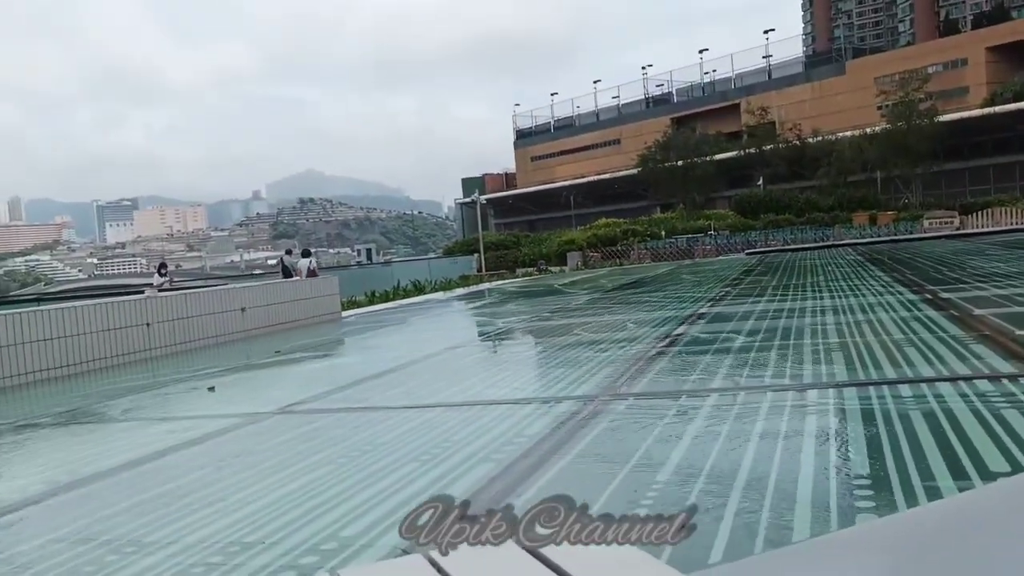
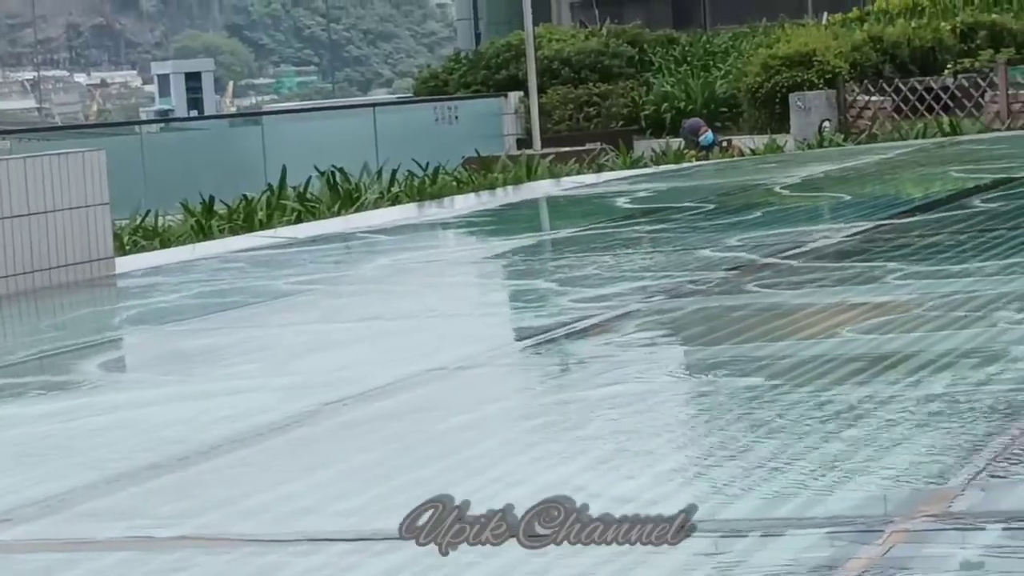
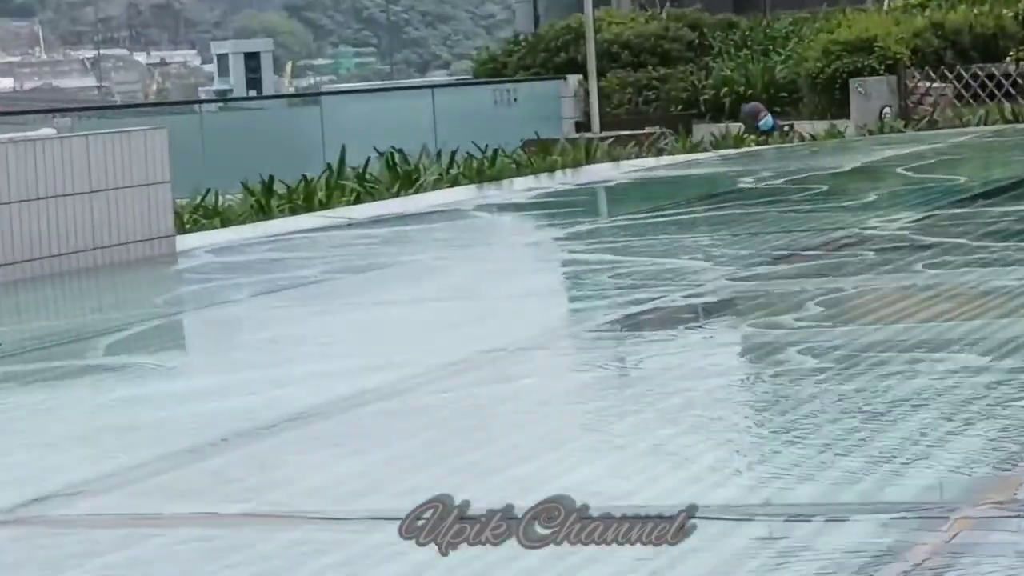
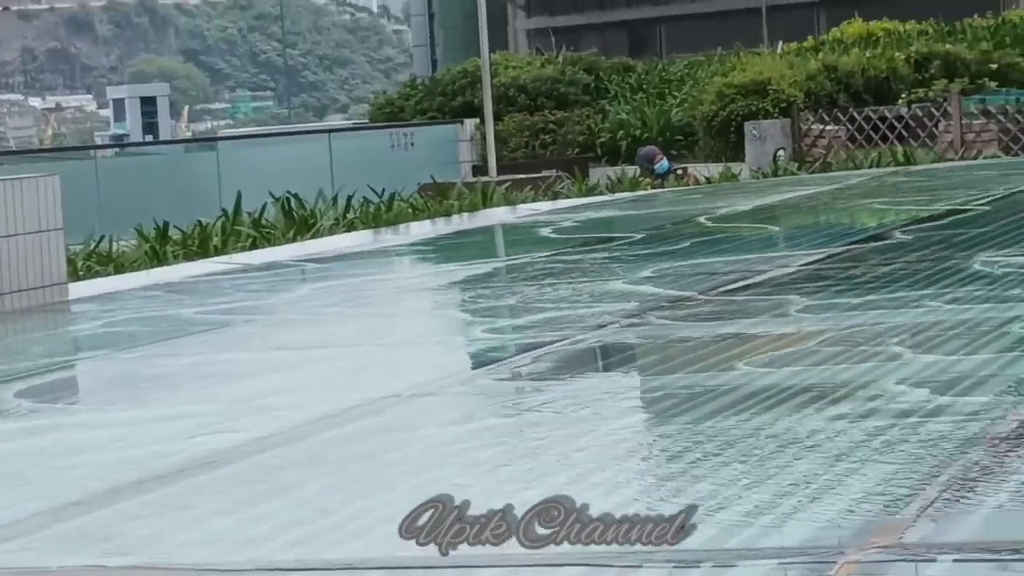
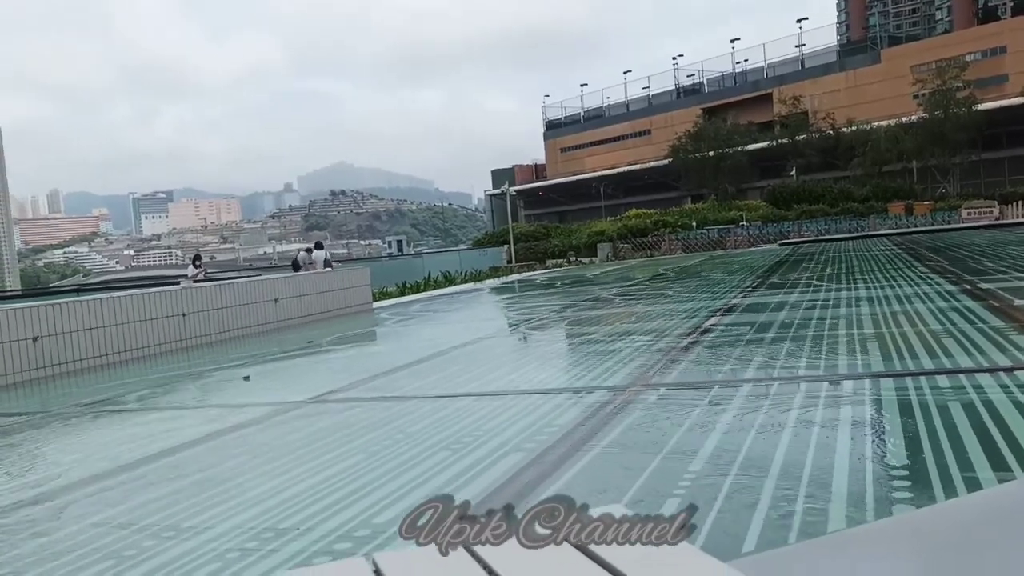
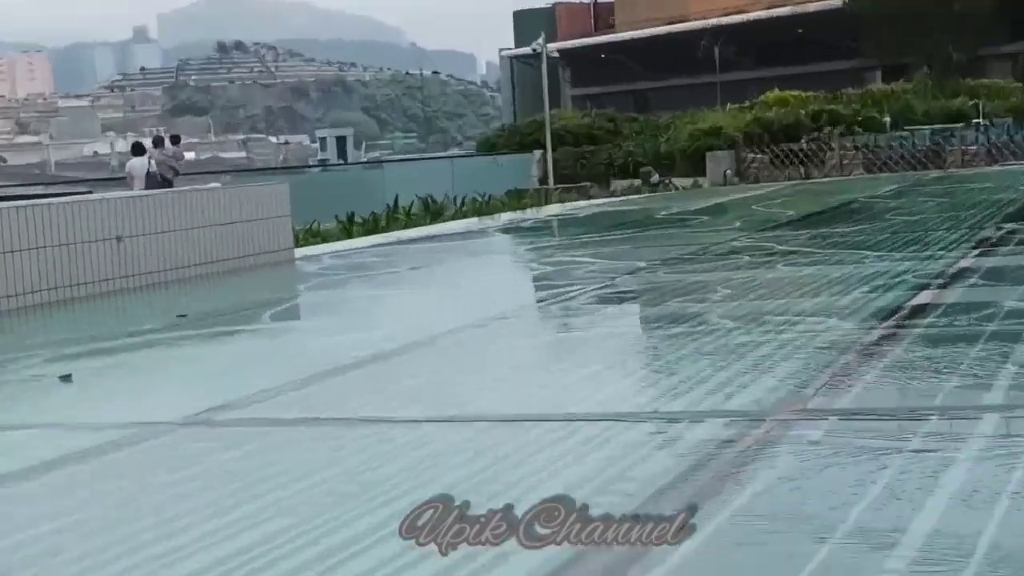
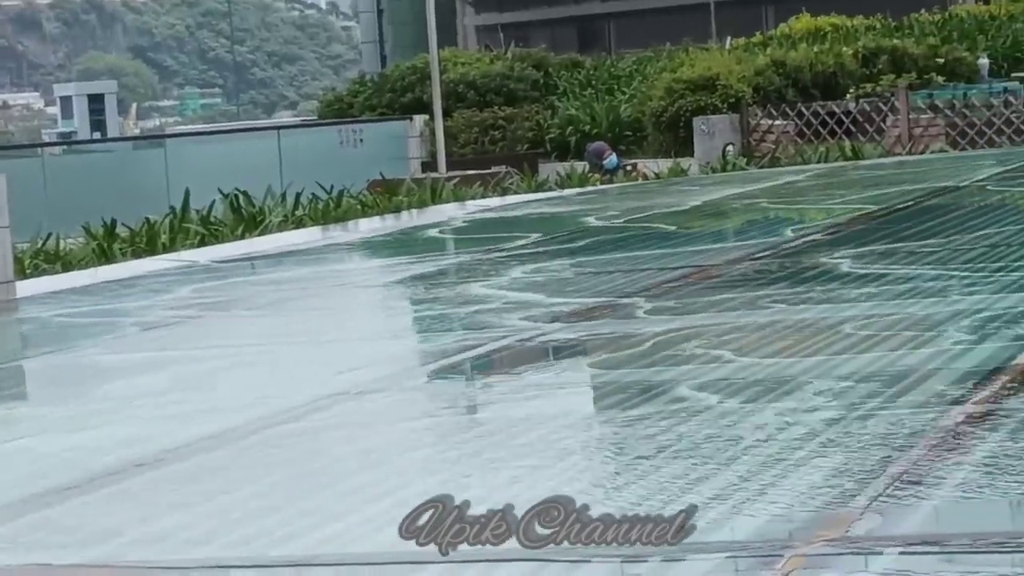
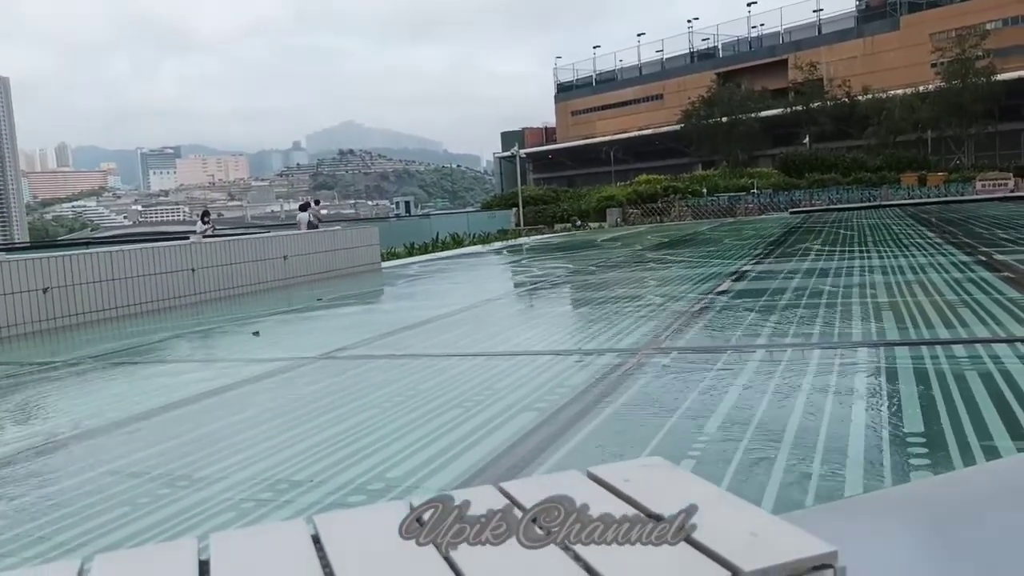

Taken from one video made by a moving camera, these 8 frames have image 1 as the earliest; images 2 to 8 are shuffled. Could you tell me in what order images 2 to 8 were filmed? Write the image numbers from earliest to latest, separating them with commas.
5, 8, 6, 3, 2, 4, 7
